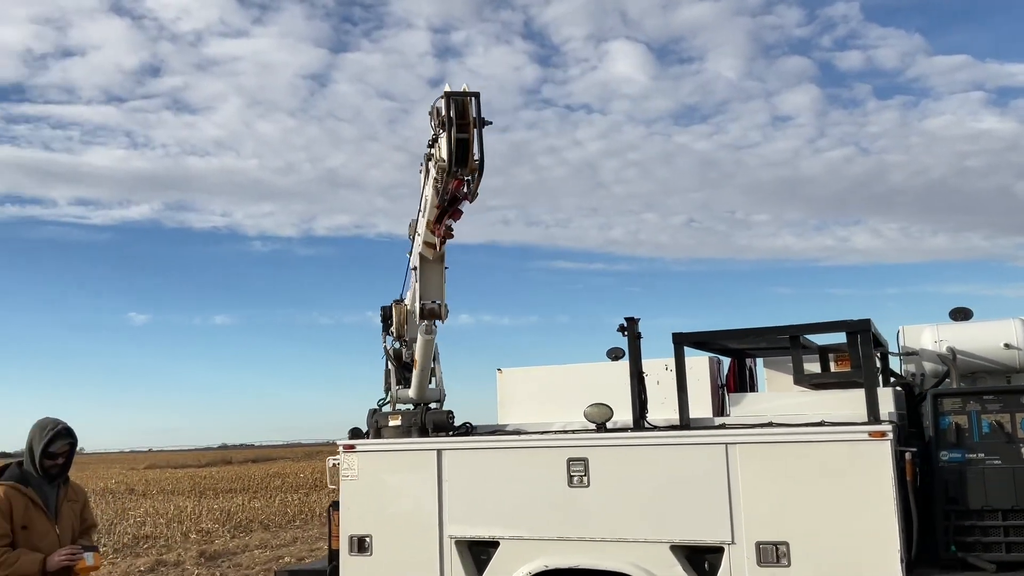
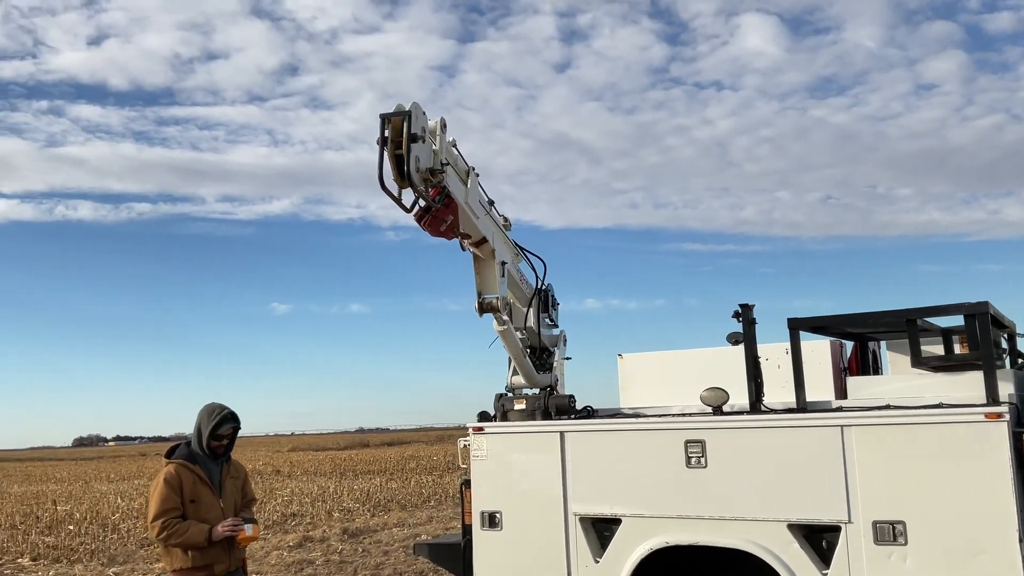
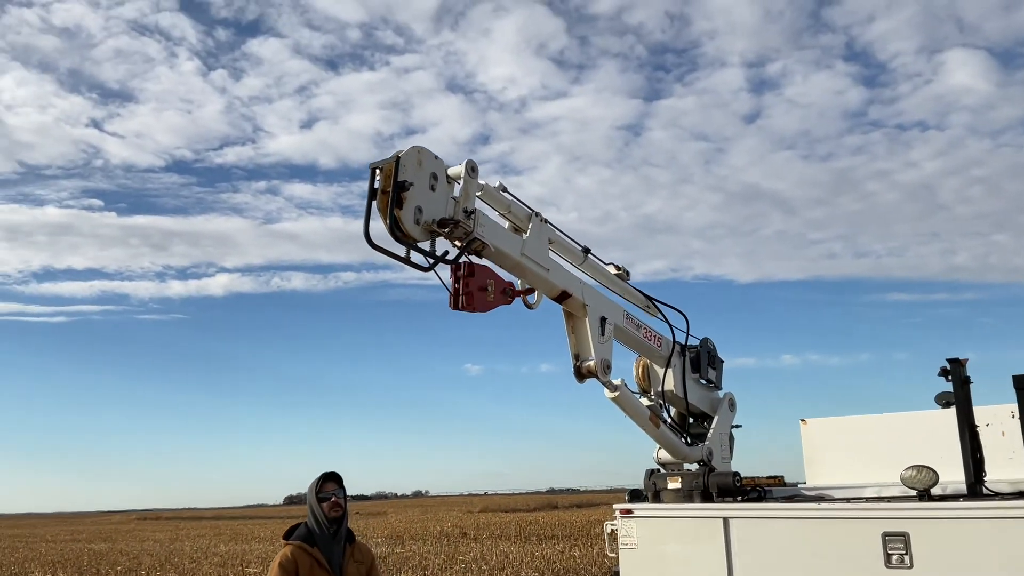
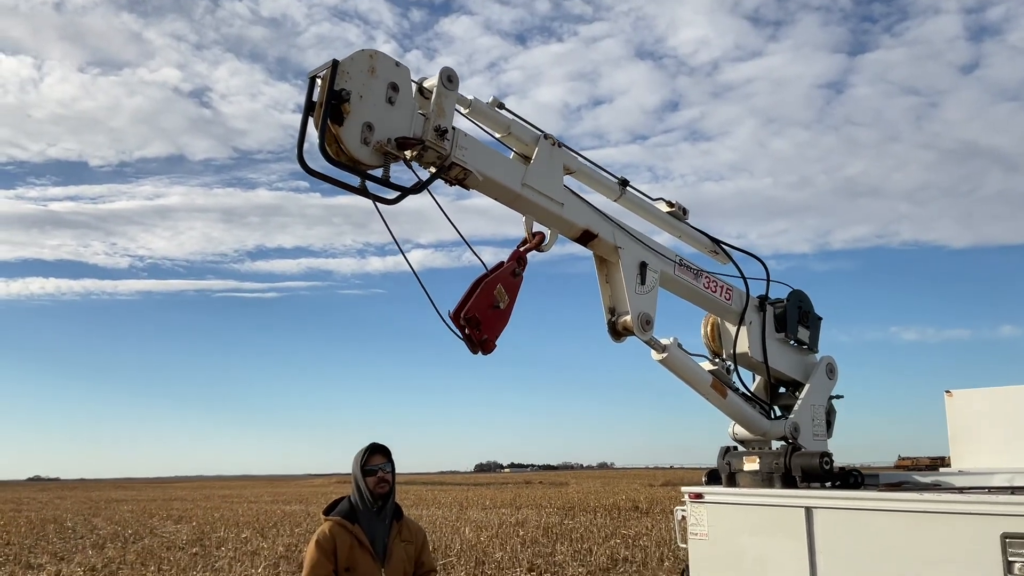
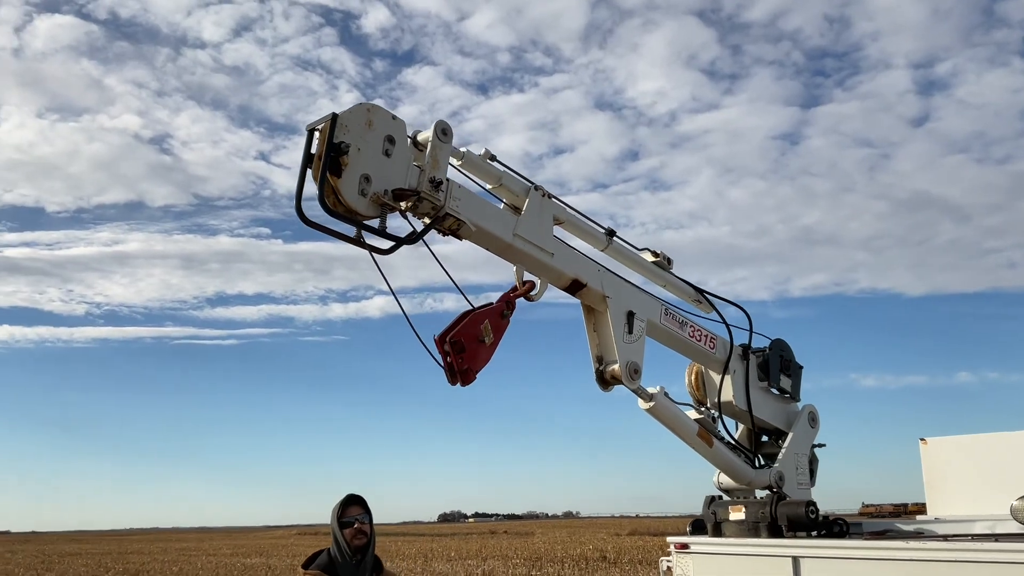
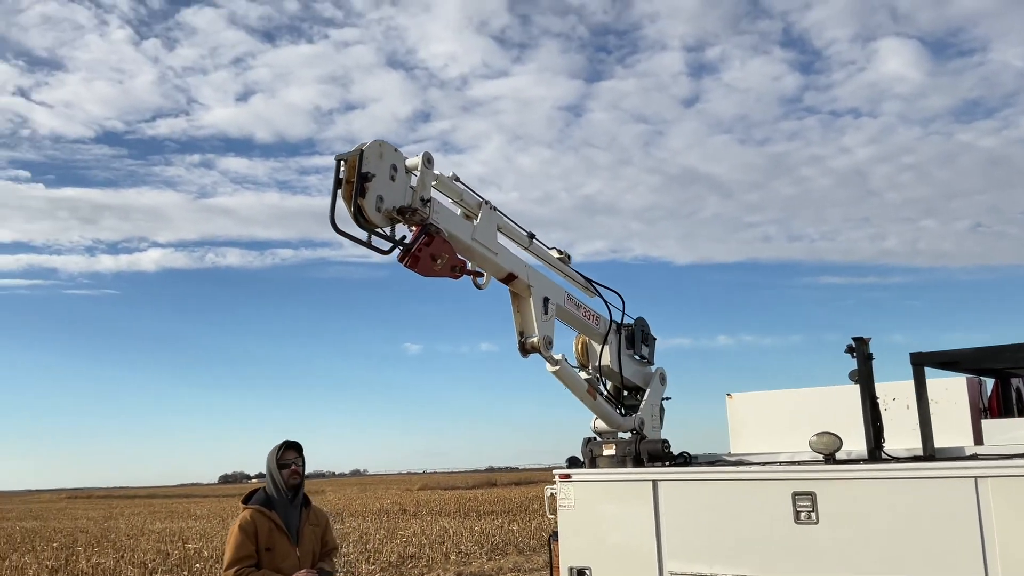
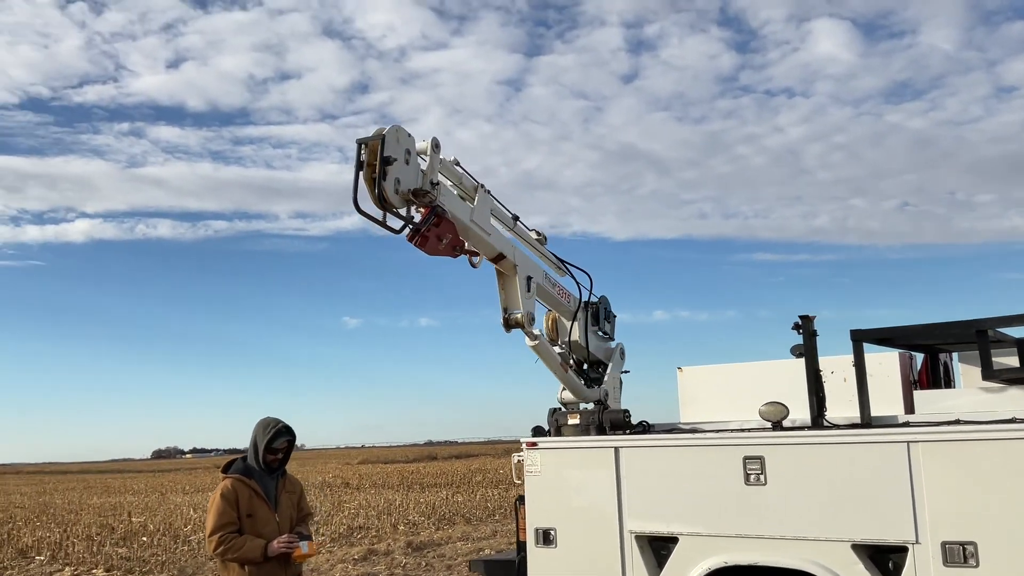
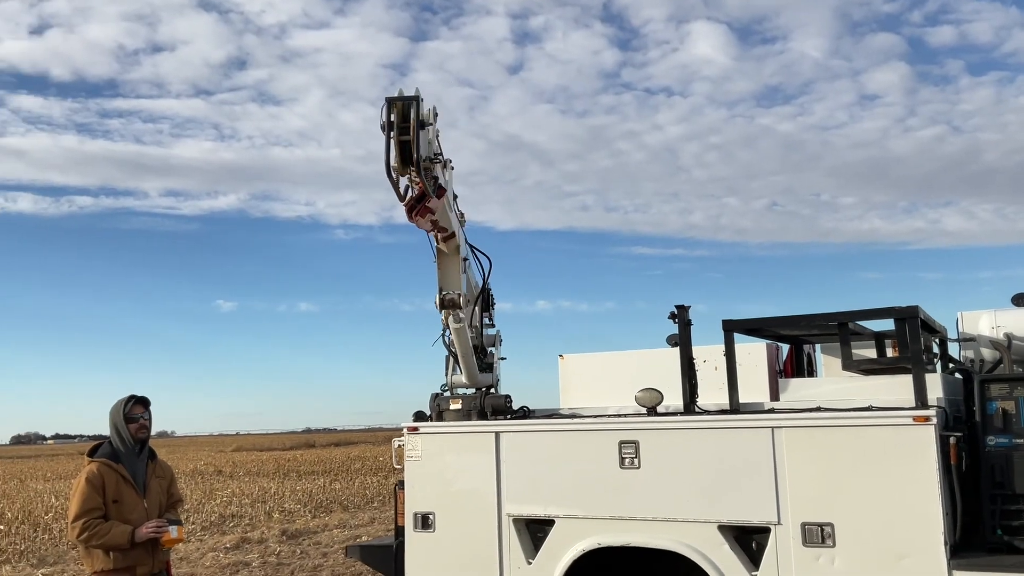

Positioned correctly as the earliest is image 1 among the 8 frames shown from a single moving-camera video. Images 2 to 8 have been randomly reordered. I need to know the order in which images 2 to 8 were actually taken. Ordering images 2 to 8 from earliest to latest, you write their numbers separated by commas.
8, 2, 7, 6, 3, 5, 4
